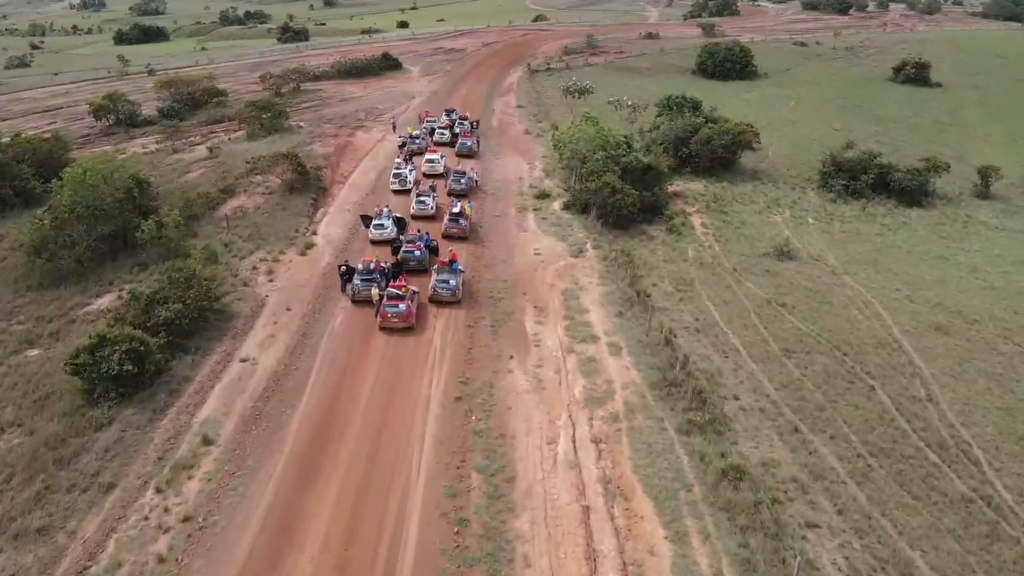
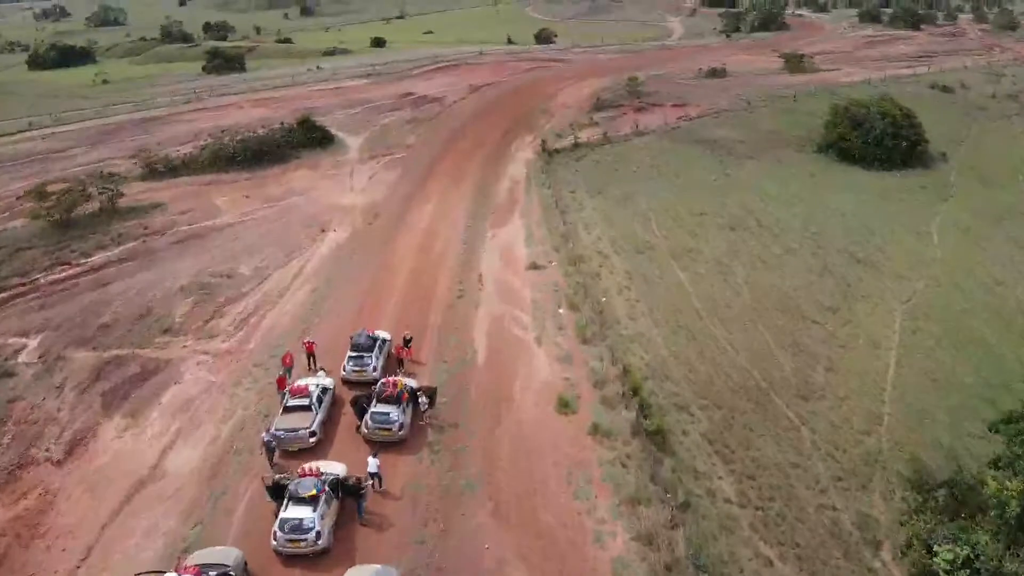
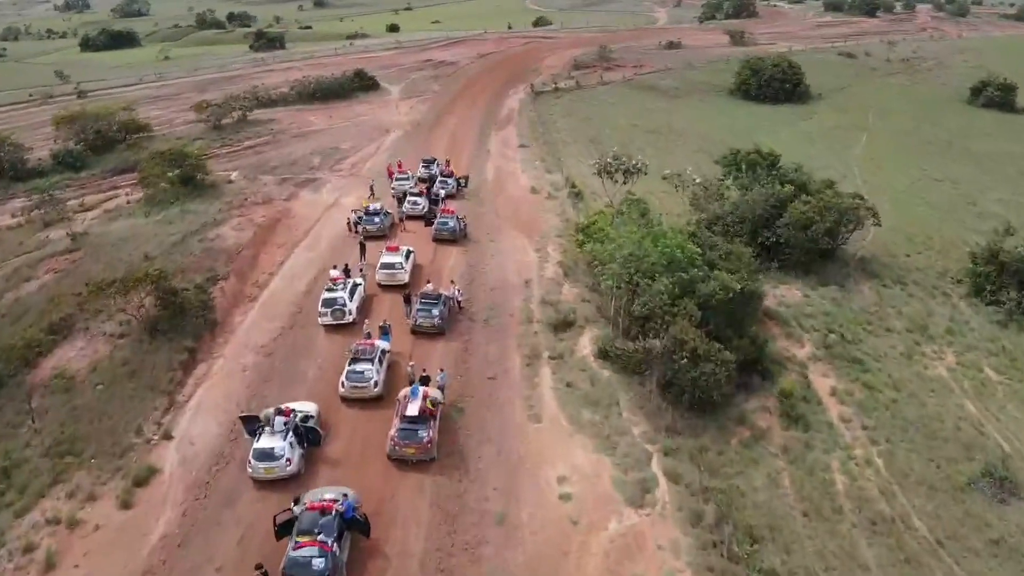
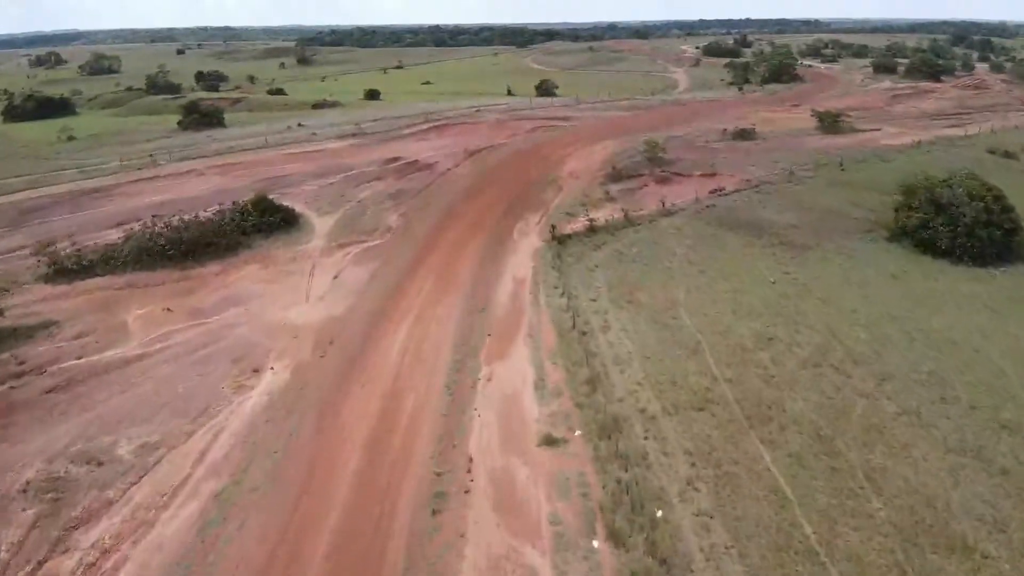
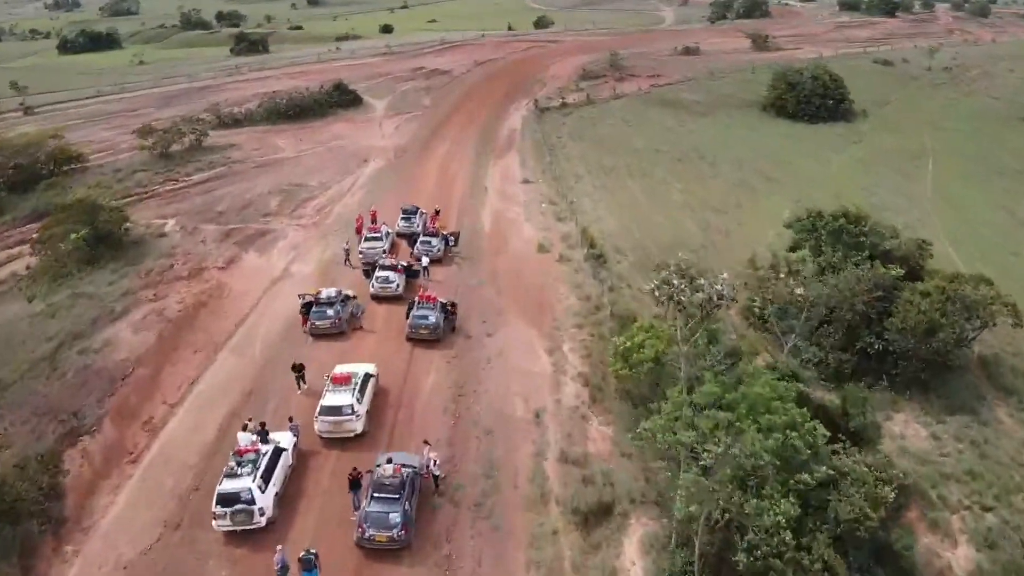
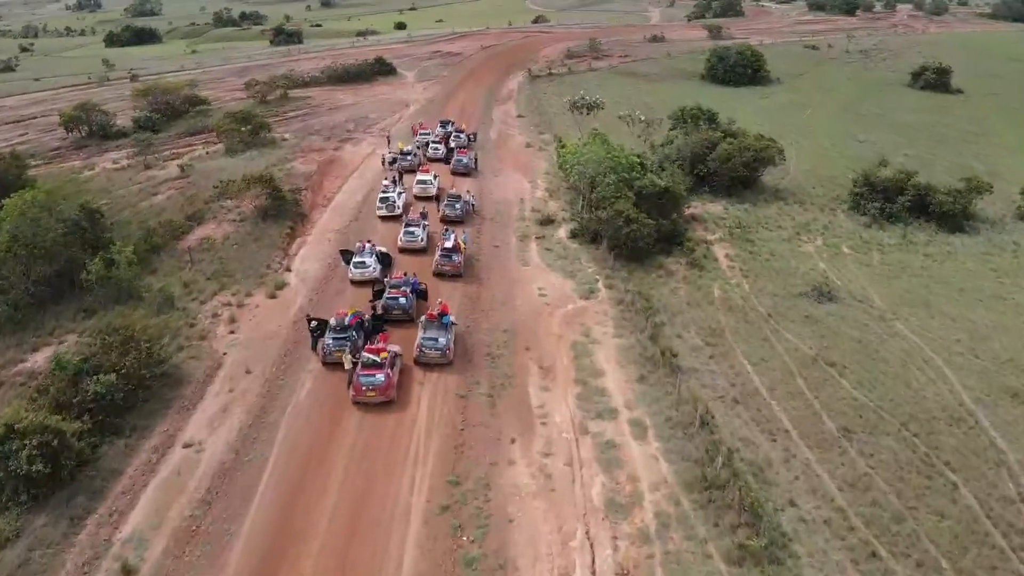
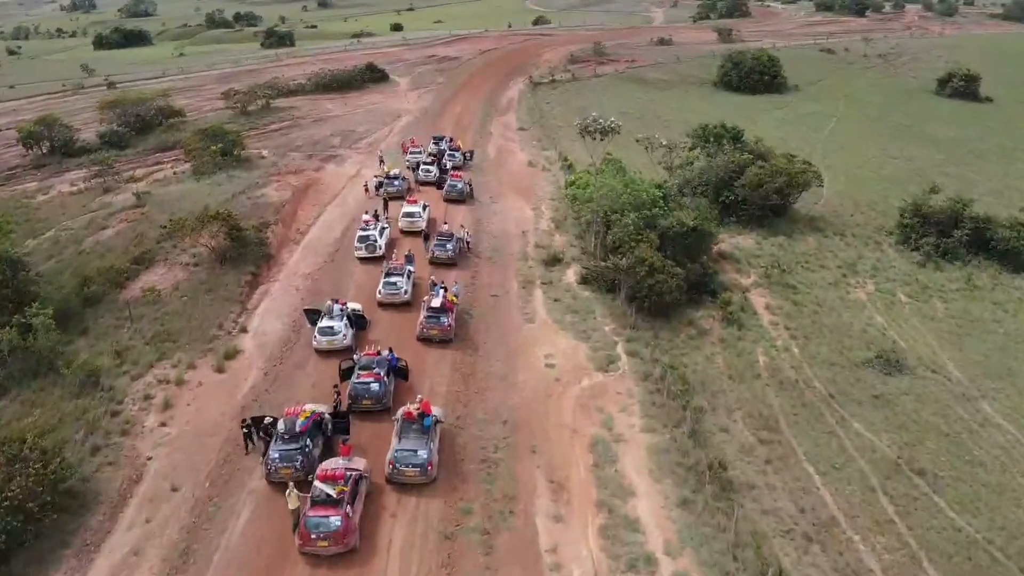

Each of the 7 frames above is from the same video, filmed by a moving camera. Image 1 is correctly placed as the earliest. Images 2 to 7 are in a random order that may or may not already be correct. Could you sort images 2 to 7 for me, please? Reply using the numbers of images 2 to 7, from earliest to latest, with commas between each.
6, 7, 3, 5, 2, 4
